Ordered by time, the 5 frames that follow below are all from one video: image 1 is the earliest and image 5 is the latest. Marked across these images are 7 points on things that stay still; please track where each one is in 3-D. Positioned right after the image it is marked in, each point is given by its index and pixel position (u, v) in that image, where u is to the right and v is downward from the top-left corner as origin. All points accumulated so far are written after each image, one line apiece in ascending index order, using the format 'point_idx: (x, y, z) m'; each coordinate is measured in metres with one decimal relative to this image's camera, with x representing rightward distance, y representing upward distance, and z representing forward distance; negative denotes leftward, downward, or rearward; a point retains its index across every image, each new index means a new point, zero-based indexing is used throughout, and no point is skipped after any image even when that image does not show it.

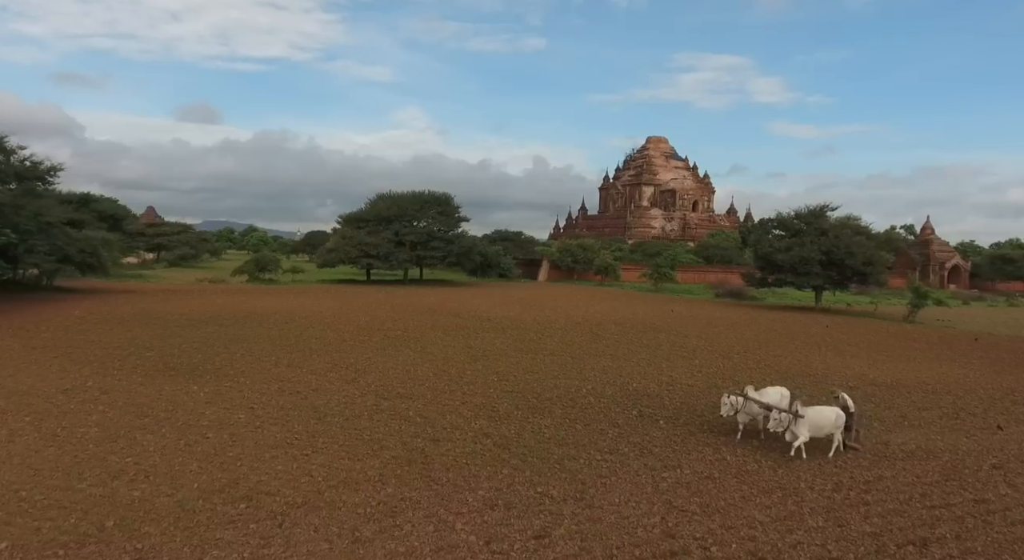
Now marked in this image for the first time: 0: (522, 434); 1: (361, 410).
0: (+0.1, -1.8, +7.9) m
1: (-2.0, -1.7, +8.7) m
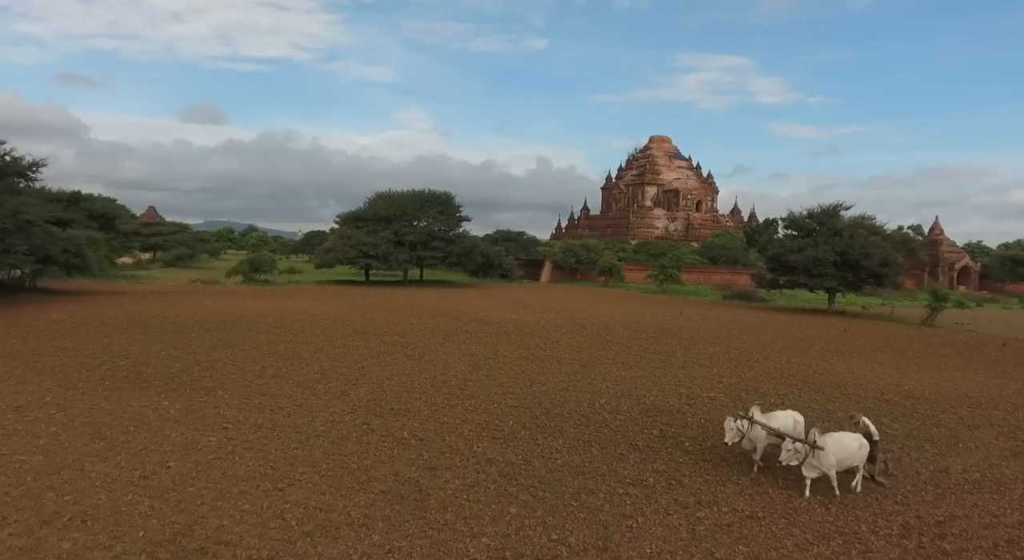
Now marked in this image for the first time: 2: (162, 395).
0: (+0.2, -1.9, +6.9) m
1: (-1.9, -1.8, +7.7) m
2: (-4.7, -1.5, +9.0) m
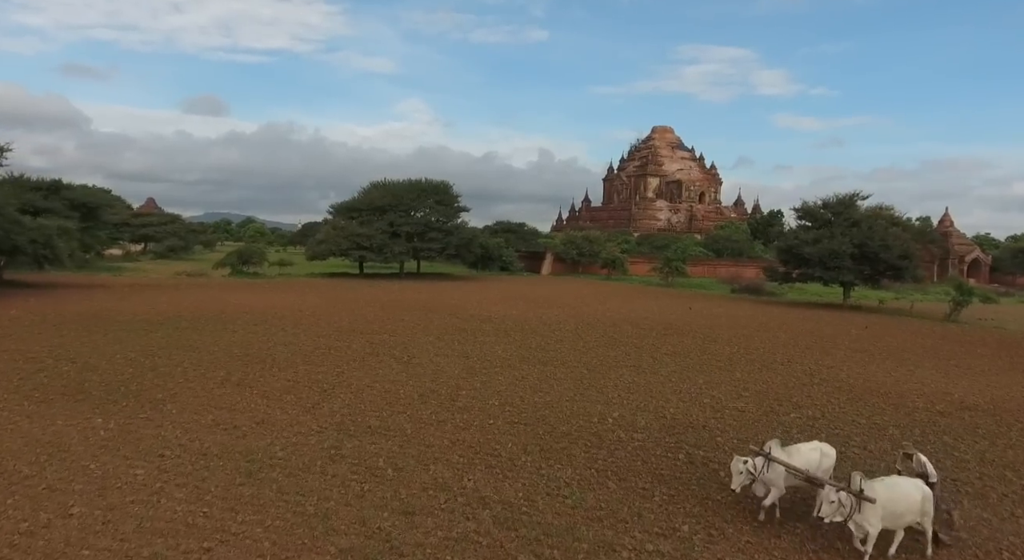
0: (+0.2, -1.8, +5.6) m
1: (-1.9, -1.7, +6.3) m
2: (-4.7, -1.5, +7.6) m
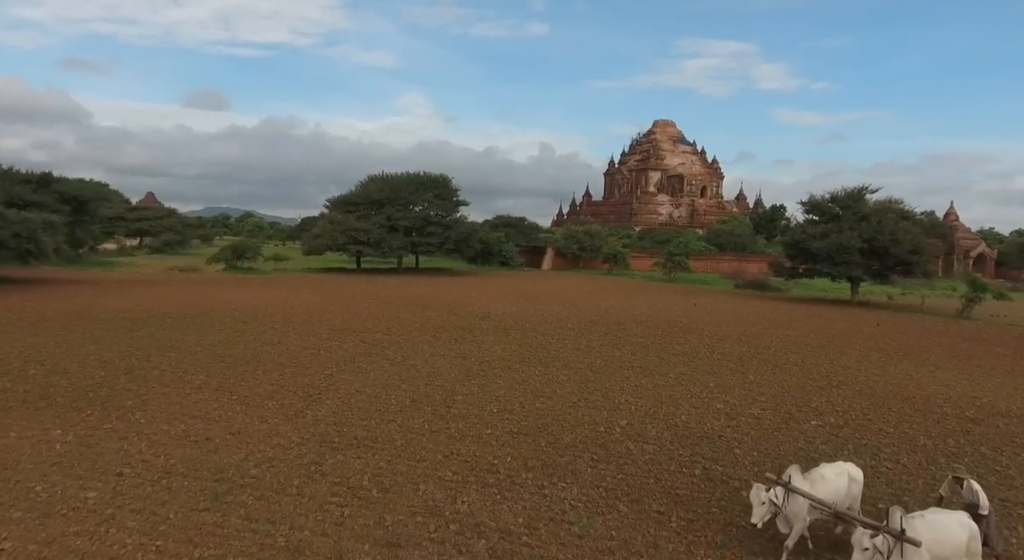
0: (+0.2, -1.8, +4.9) m
1: (-1.9, -1.7, +5.7) m
2: (-4.8, -1.5, +7.0) m
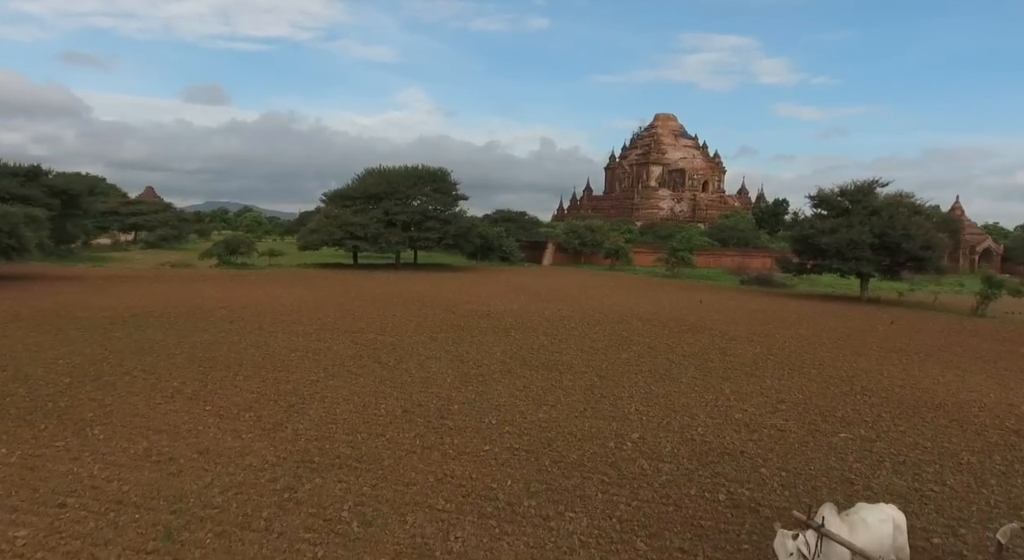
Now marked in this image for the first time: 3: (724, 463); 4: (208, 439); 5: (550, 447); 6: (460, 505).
0: (+0.2, -1.9, +4.2) m
1: (-1.9, -1.7, +5.0) m
2: (-4.7, -1.5, +6.3) m
3: (+2.1, -1.8, +6.5) m
4: (-2.9, -1.5, +6.5) m
5: (+0.4, -1.7, +6.8) m
6: (-0.4, -1.8, +5.2) m
